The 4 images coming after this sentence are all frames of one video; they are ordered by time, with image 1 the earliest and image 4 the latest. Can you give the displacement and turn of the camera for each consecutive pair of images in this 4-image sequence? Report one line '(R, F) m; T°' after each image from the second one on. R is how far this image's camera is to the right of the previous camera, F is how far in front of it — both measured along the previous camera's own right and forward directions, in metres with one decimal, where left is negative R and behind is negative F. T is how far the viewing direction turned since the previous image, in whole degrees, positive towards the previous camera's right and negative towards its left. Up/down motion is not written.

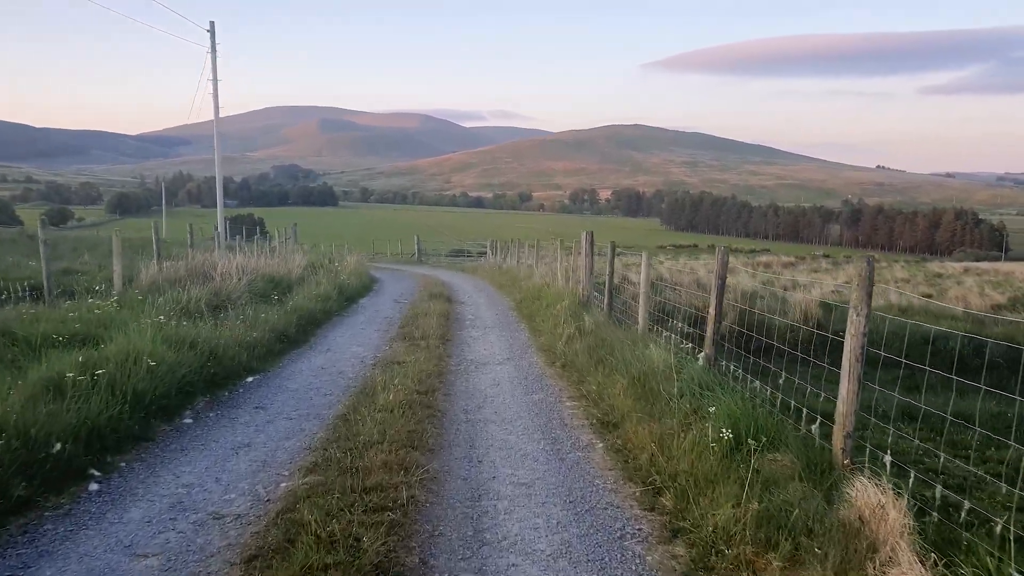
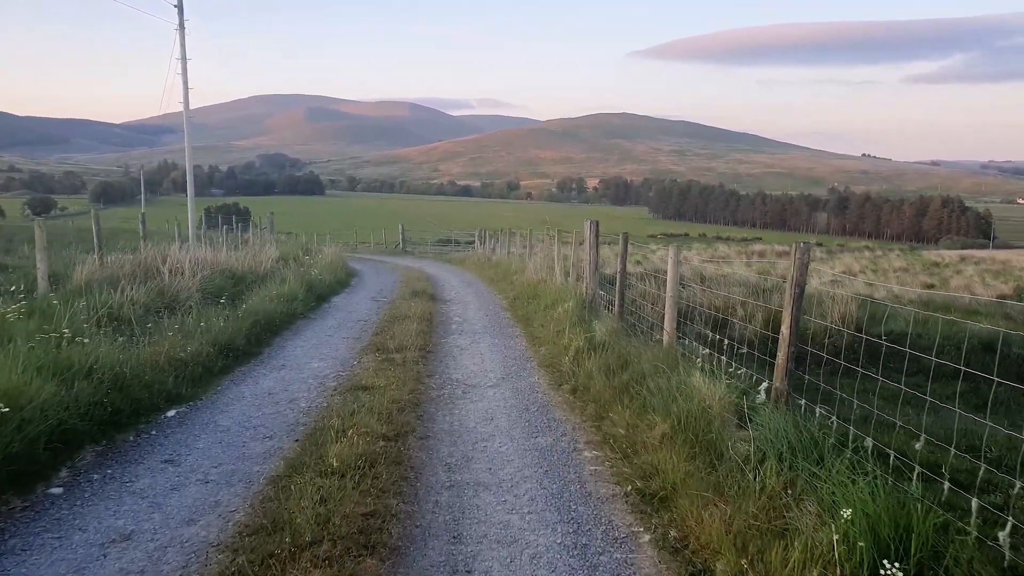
(-0.1, +1.7) m; +1°
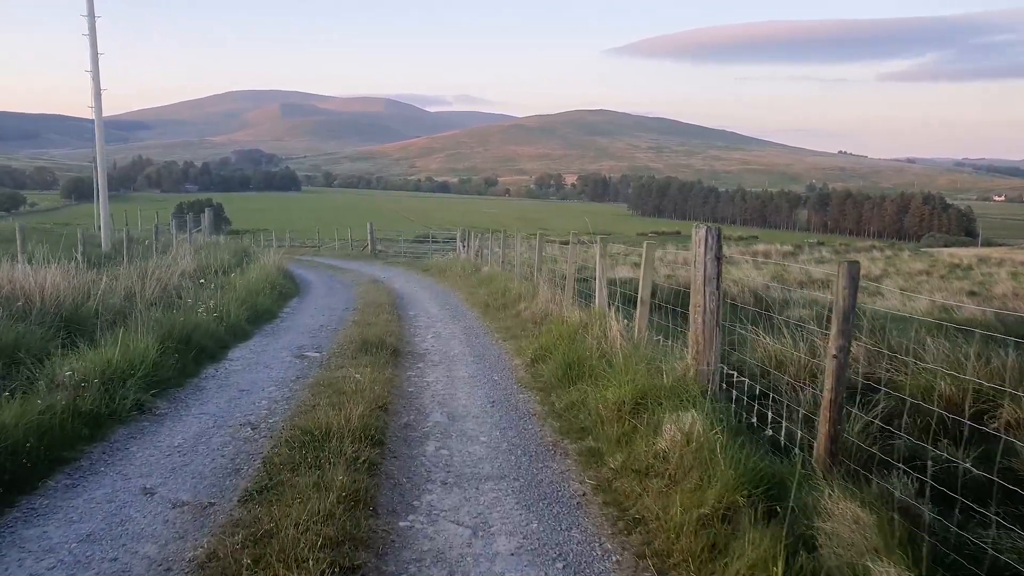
(-0.4, +5.4) m; +2°
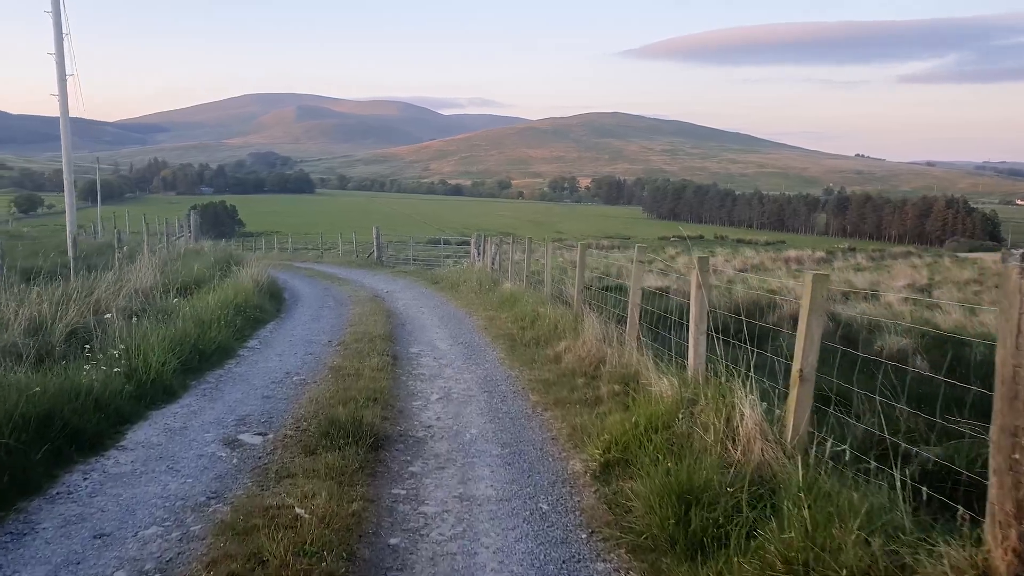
(-0.3, +3.0) m; -1°
